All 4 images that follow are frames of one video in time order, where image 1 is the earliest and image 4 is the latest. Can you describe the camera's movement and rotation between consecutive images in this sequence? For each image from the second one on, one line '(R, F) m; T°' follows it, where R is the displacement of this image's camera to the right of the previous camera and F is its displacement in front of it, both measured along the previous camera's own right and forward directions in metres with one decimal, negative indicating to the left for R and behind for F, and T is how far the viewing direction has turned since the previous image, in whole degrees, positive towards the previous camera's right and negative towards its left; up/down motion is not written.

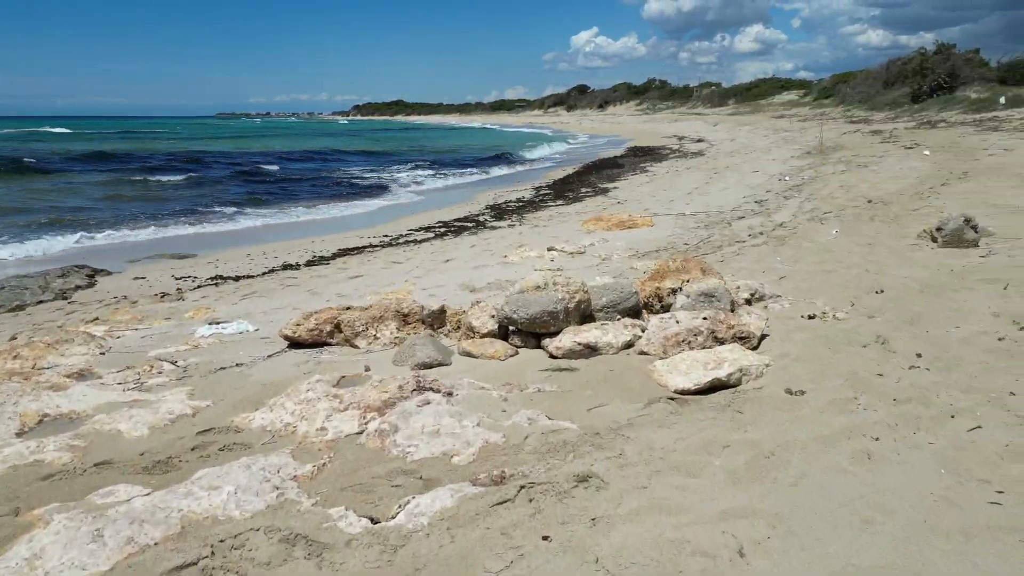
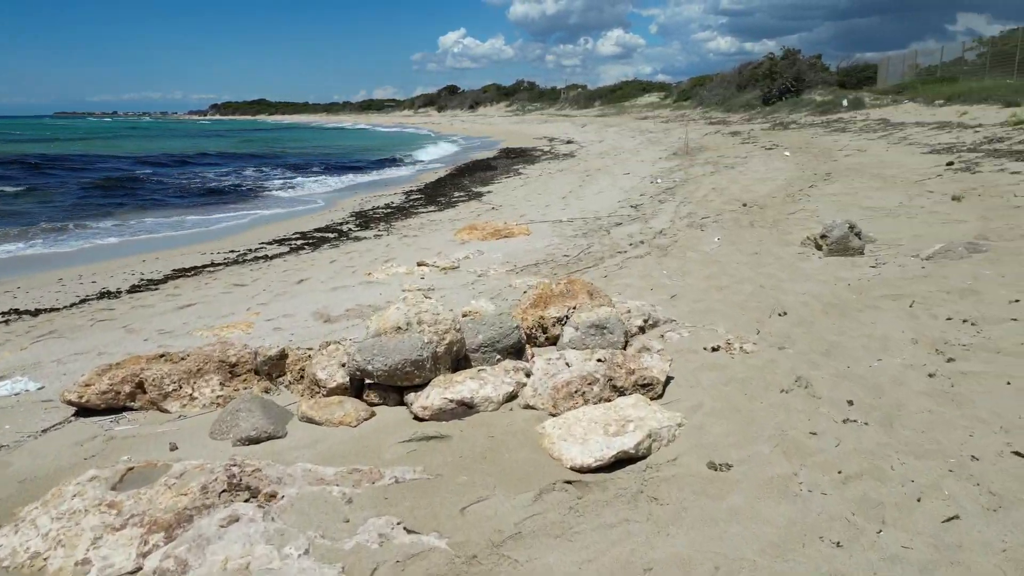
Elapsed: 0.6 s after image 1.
(+0.1, +0.7) m; +9°
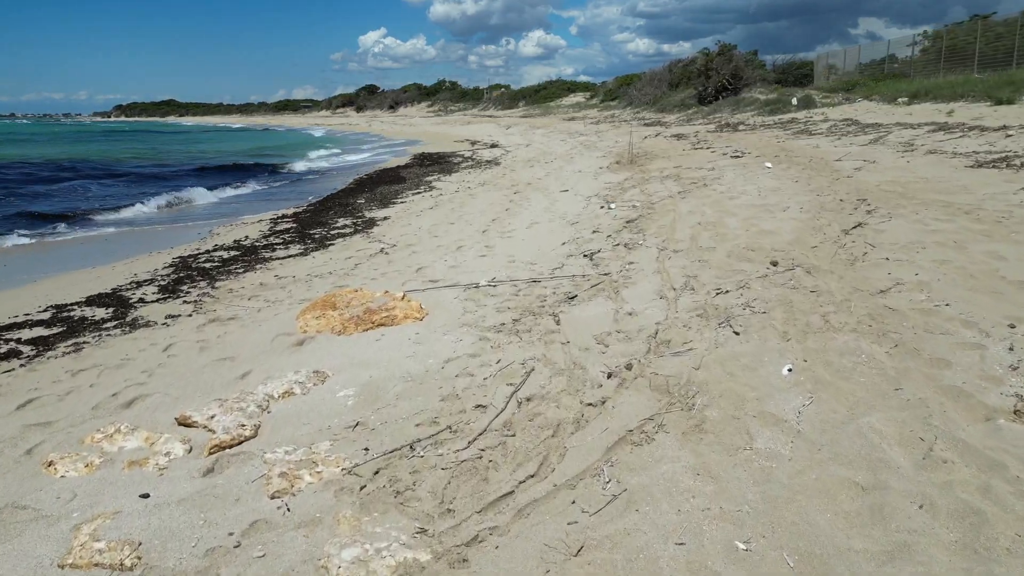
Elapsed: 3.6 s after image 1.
(+0.3, +3.6) m; +6°
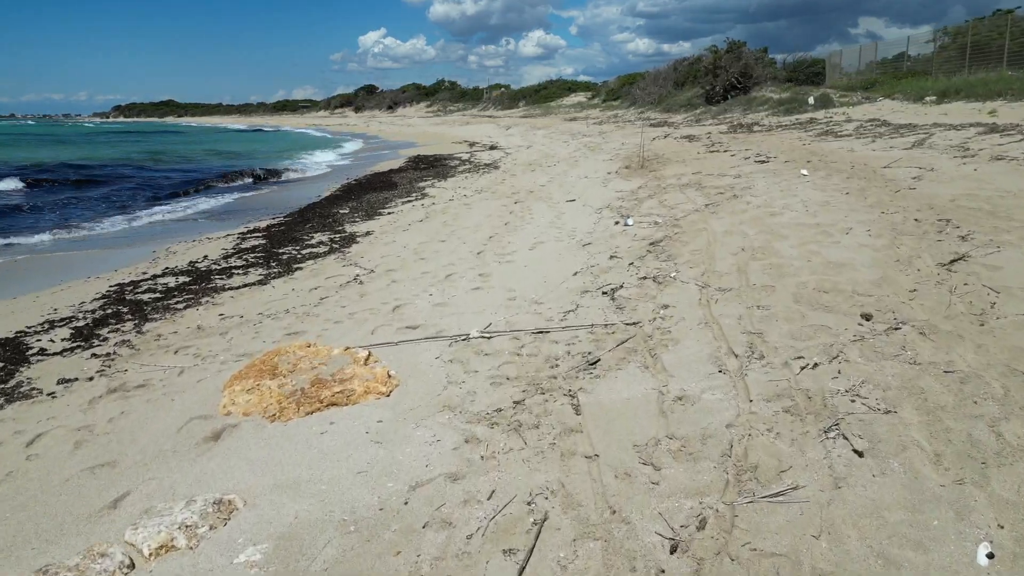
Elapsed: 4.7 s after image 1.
(0.0, +1.4) m; 0°
